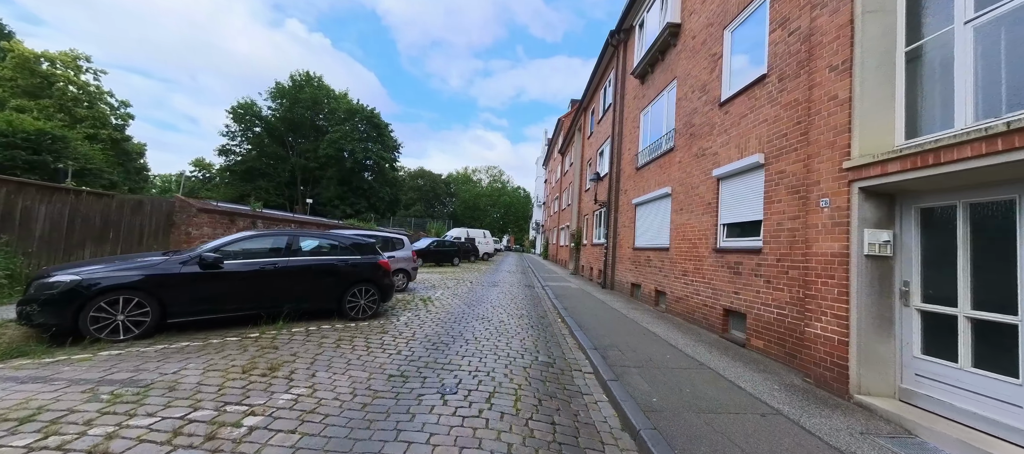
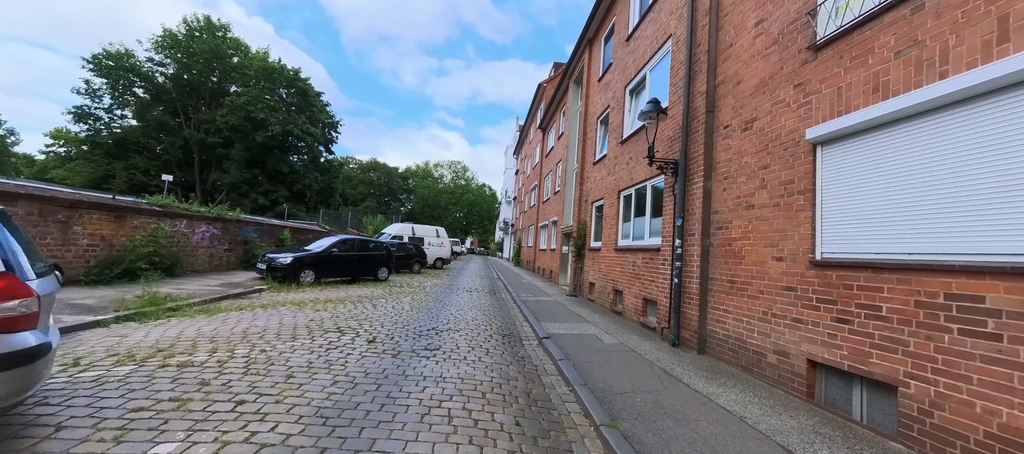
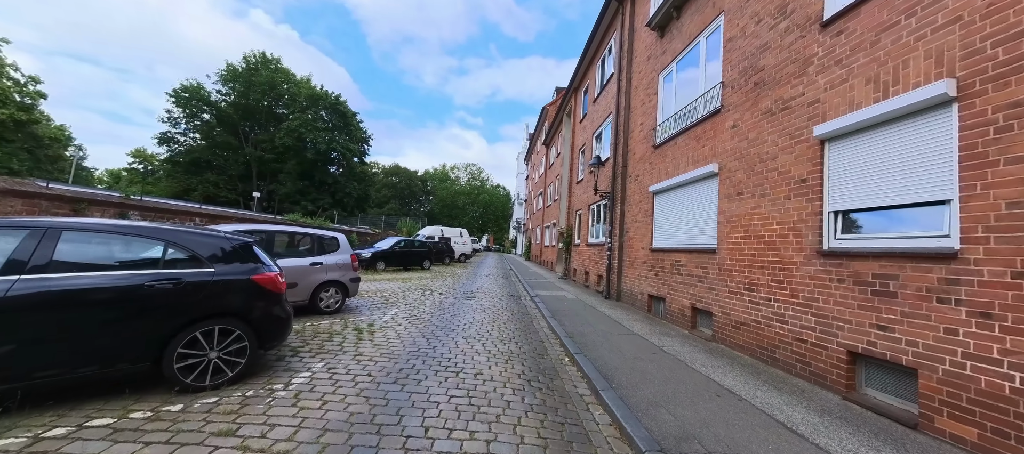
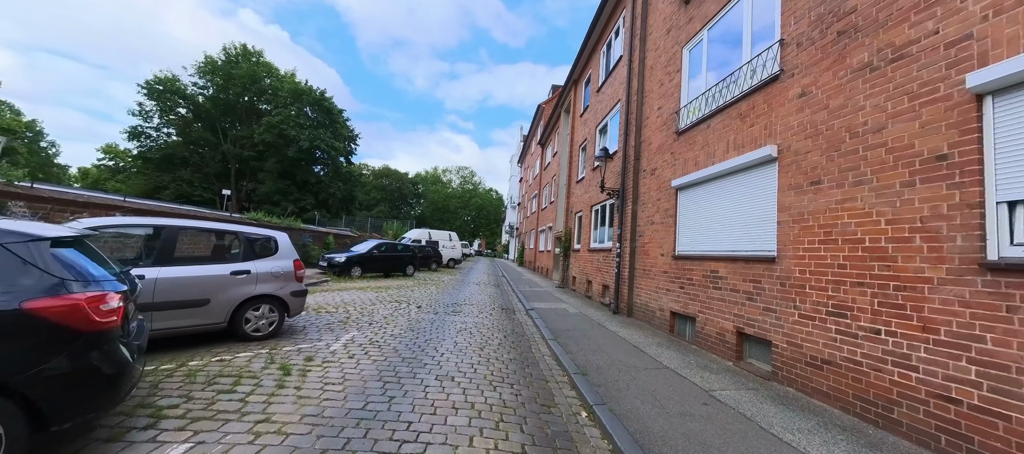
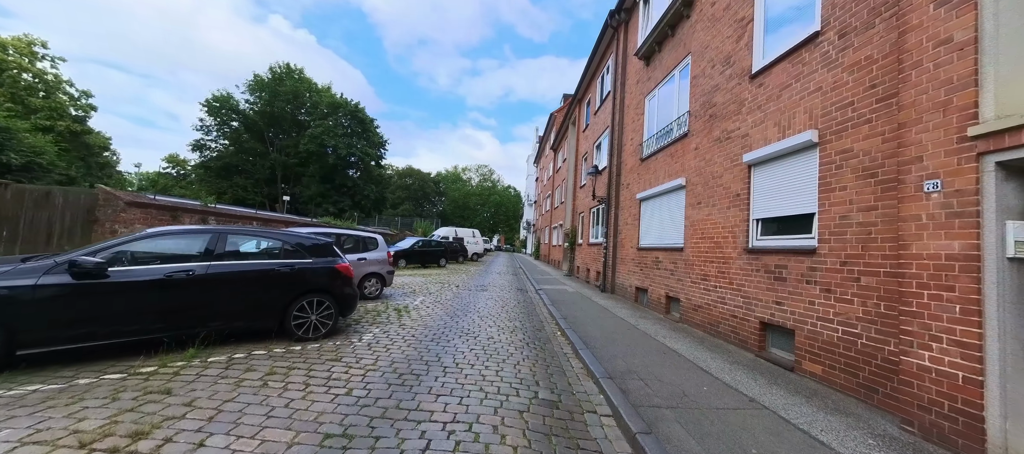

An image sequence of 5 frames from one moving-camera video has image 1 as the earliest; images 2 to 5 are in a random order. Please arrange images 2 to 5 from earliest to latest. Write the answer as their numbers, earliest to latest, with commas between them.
5, 3, 4, 2
